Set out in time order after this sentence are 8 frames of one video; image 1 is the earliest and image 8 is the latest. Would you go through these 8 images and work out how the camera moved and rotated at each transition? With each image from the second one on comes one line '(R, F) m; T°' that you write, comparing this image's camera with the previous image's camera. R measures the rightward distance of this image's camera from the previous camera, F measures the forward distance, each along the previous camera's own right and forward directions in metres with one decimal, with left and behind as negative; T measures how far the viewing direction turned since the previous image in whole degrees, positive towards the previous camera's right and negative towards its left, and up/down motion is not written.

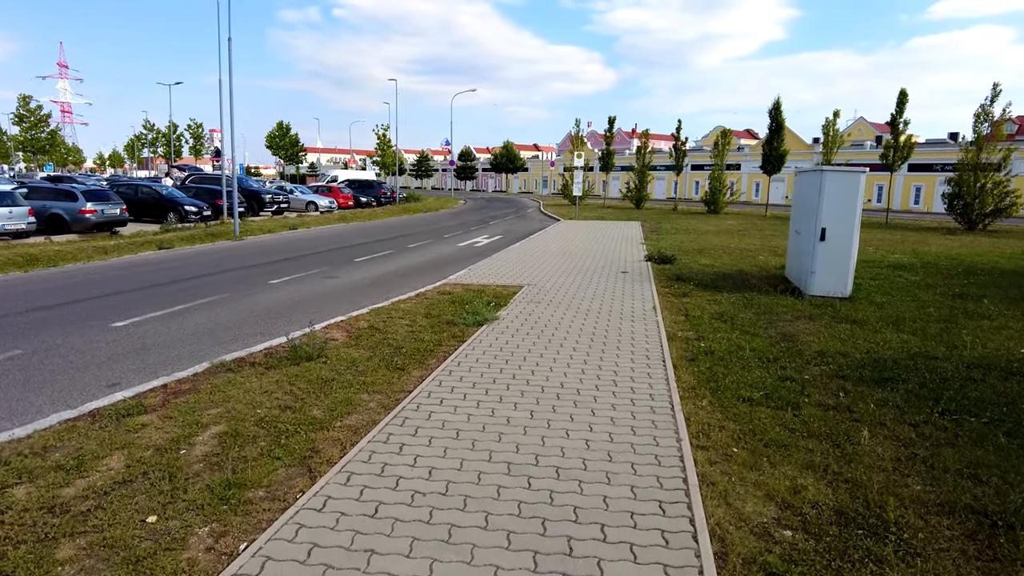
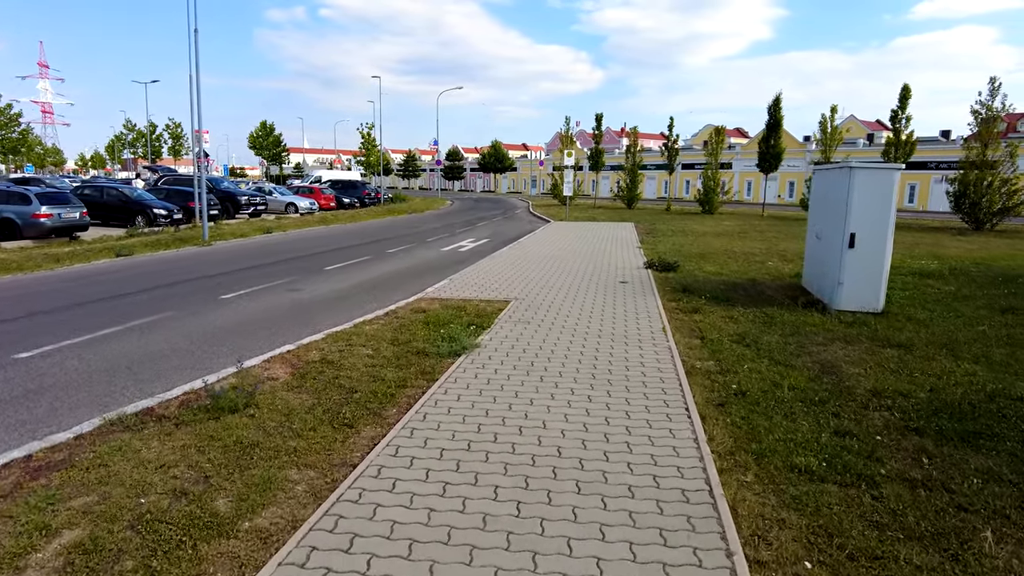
(+0.1, +1.4) m; +1°
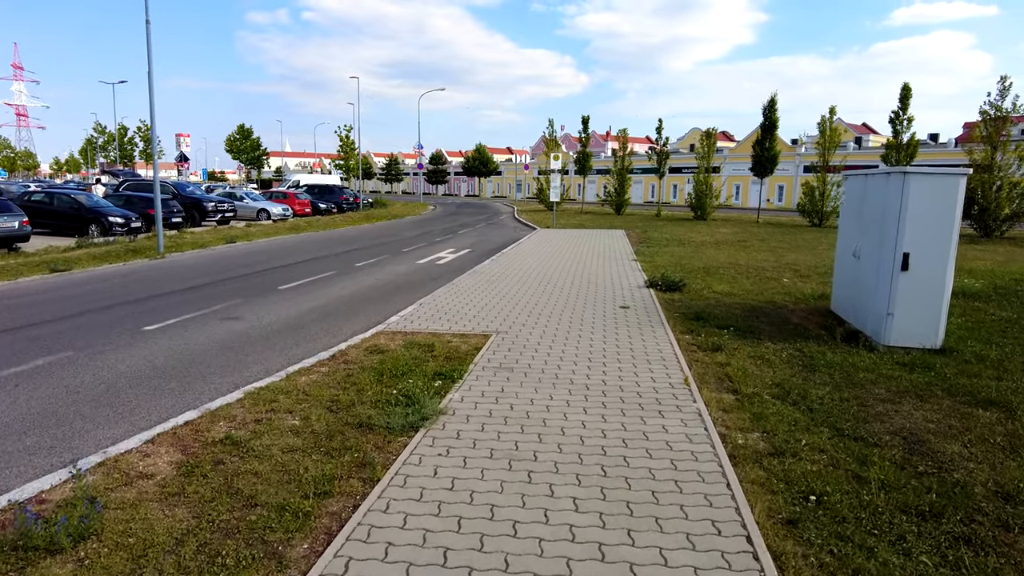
(+0.1, +1.7) m; +1°
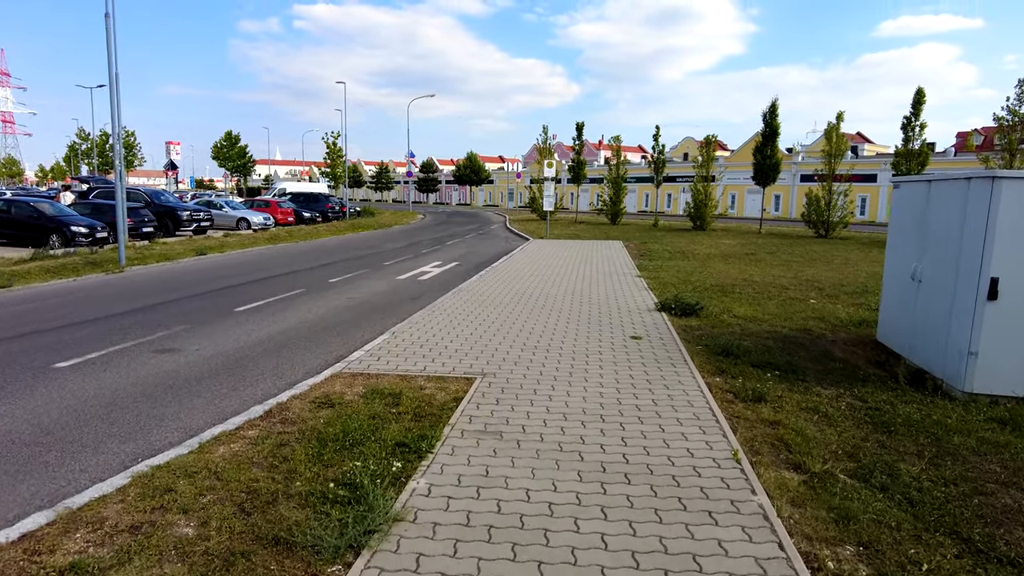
(0.0, +1.5) m; +1°
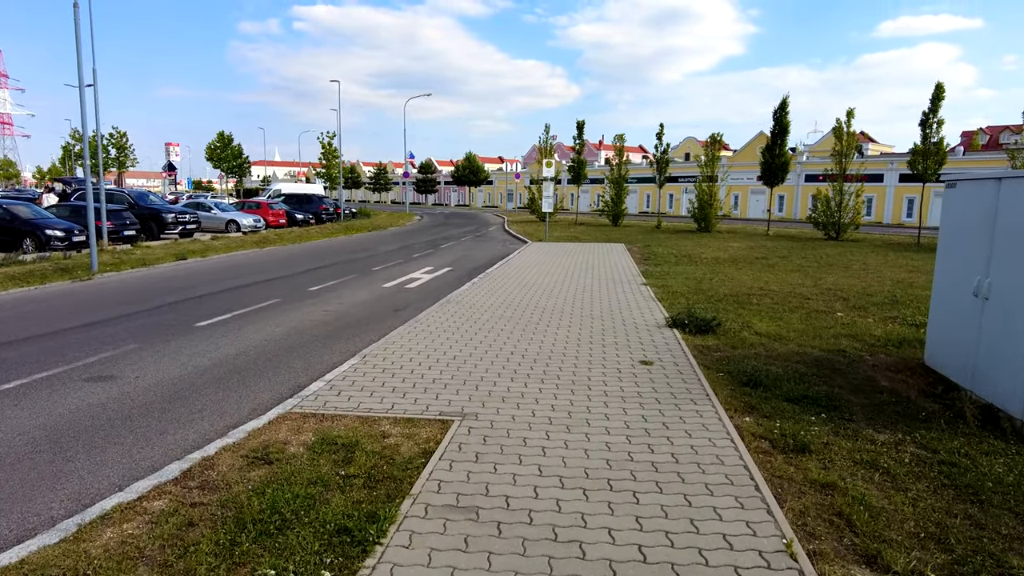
(+0.1, +1.1) m; 0°
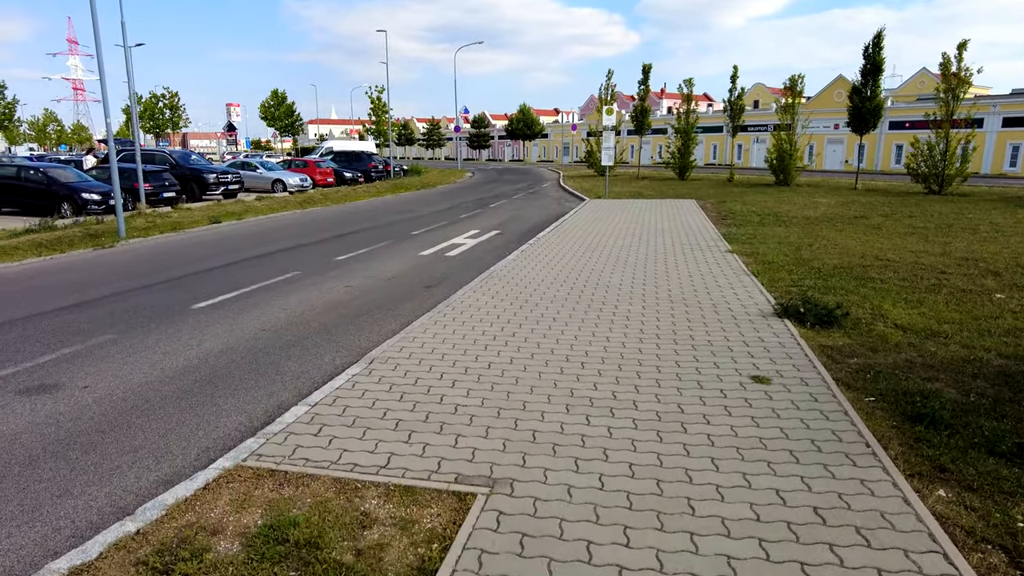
(0.0, +1.9) m; -5°
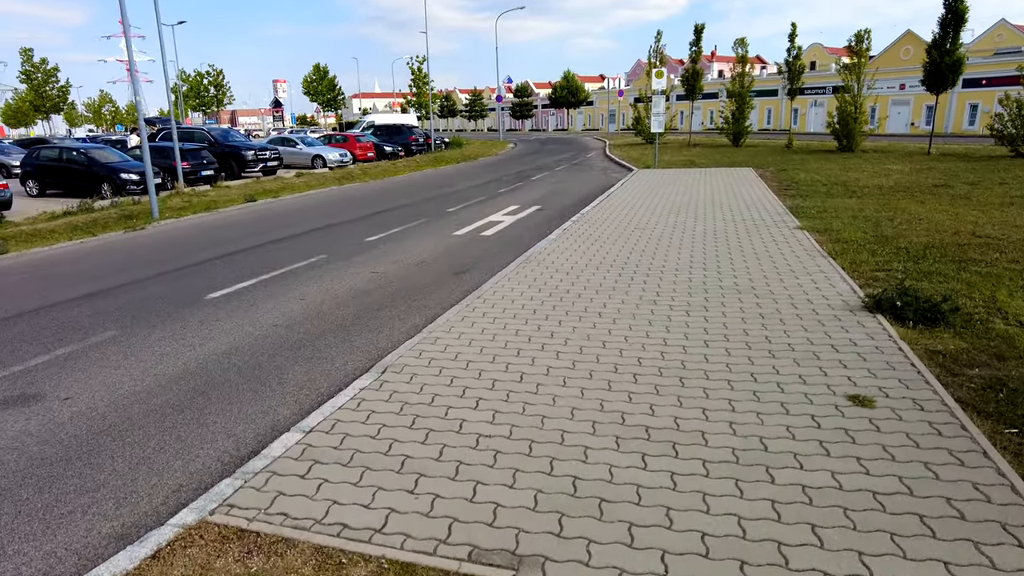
(+0.1, +0.9) m; -4°
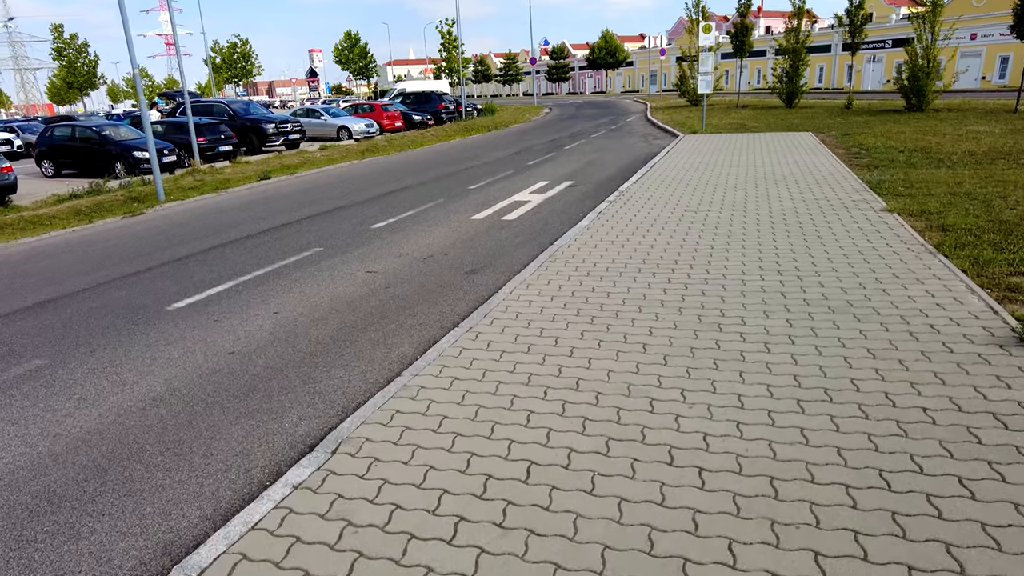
(+0.2, +1.5) m; -3°
